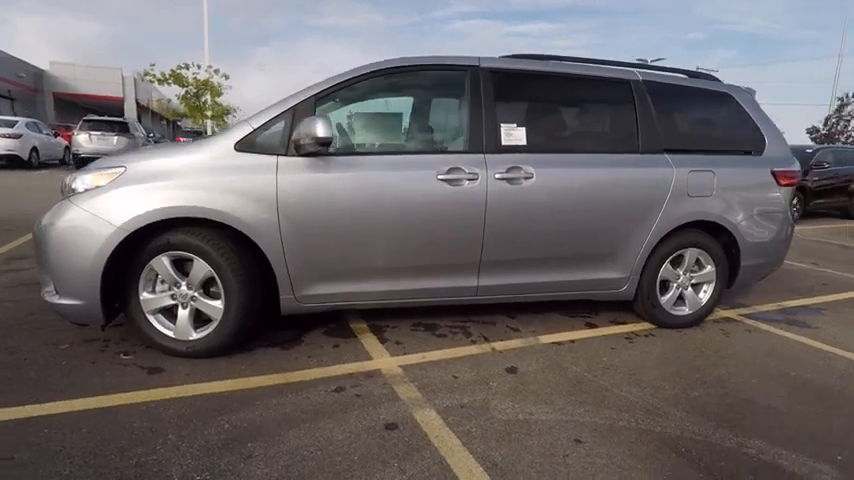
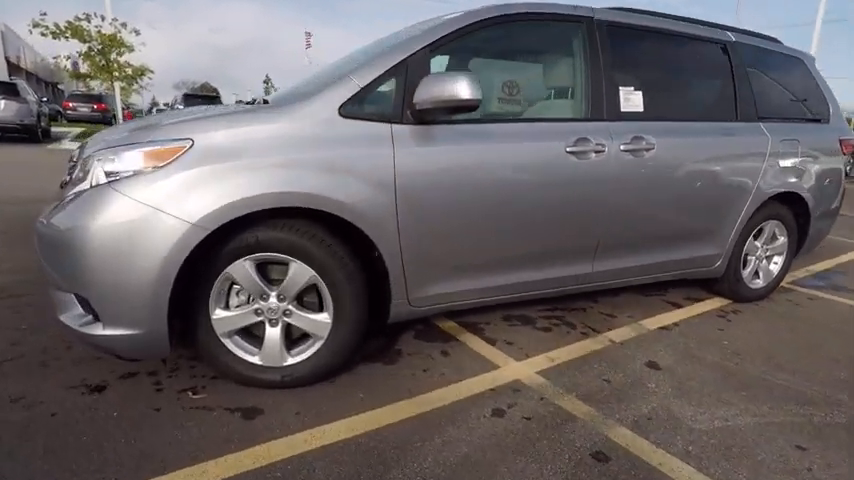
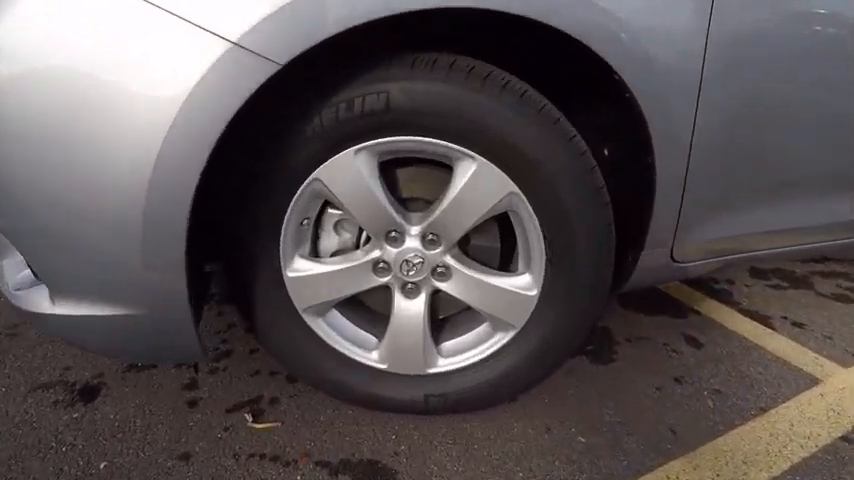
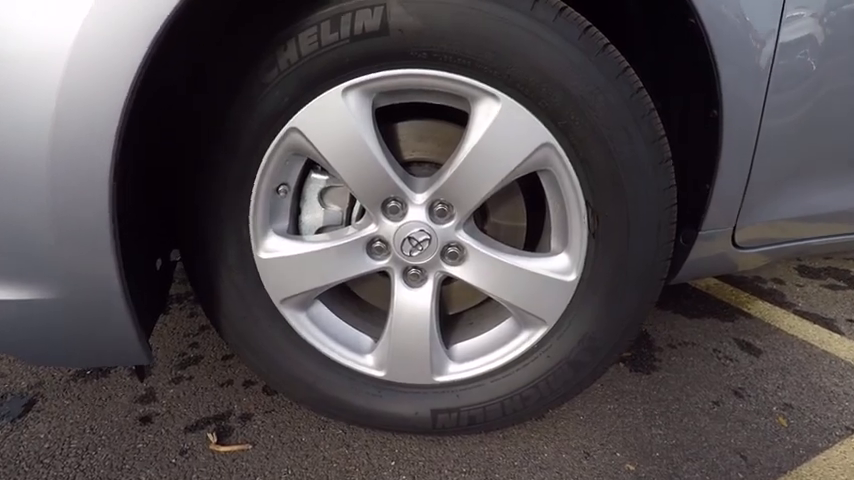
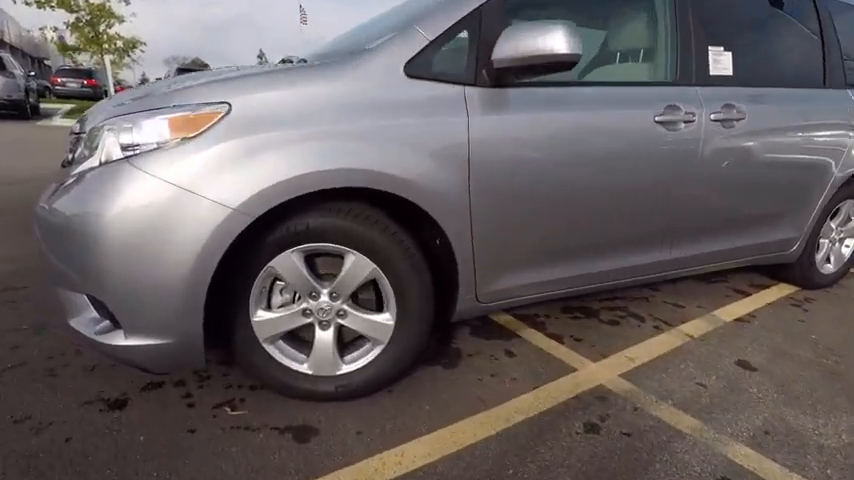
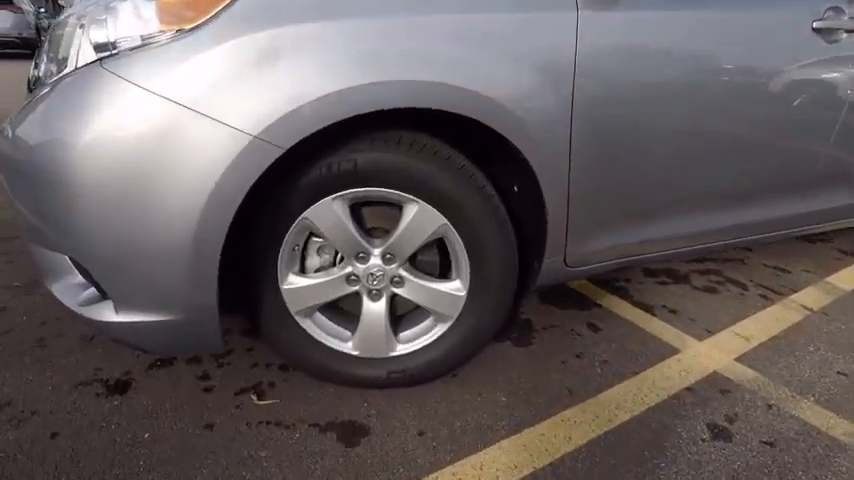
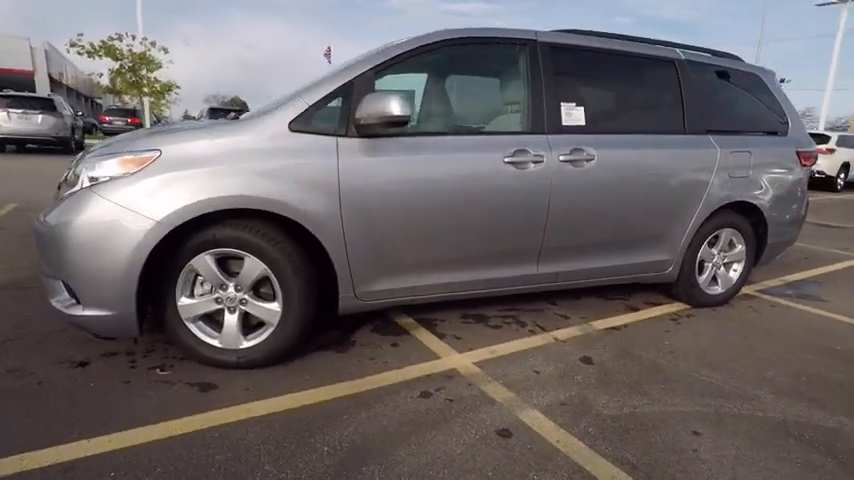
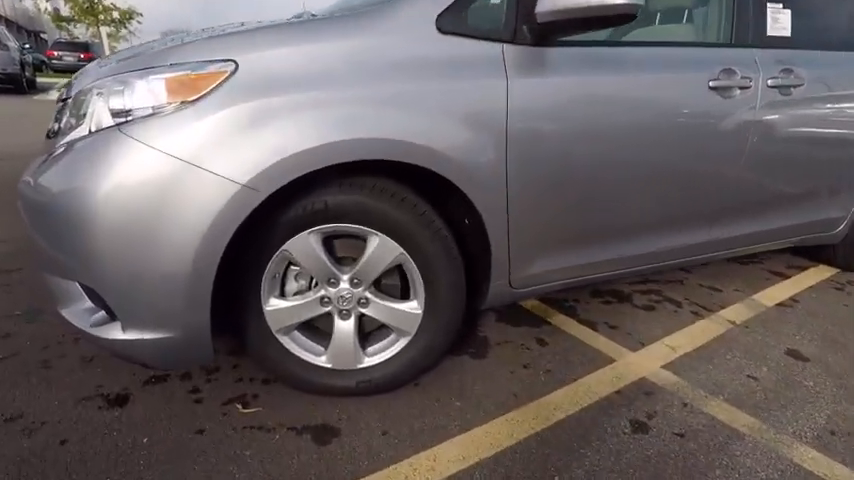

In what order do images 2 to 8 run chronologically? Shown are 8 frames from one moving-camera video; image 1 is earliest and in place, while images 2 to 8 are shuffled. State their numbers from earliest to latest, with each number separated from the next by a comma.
7, 2, 5, 8, 6, 3, 4
